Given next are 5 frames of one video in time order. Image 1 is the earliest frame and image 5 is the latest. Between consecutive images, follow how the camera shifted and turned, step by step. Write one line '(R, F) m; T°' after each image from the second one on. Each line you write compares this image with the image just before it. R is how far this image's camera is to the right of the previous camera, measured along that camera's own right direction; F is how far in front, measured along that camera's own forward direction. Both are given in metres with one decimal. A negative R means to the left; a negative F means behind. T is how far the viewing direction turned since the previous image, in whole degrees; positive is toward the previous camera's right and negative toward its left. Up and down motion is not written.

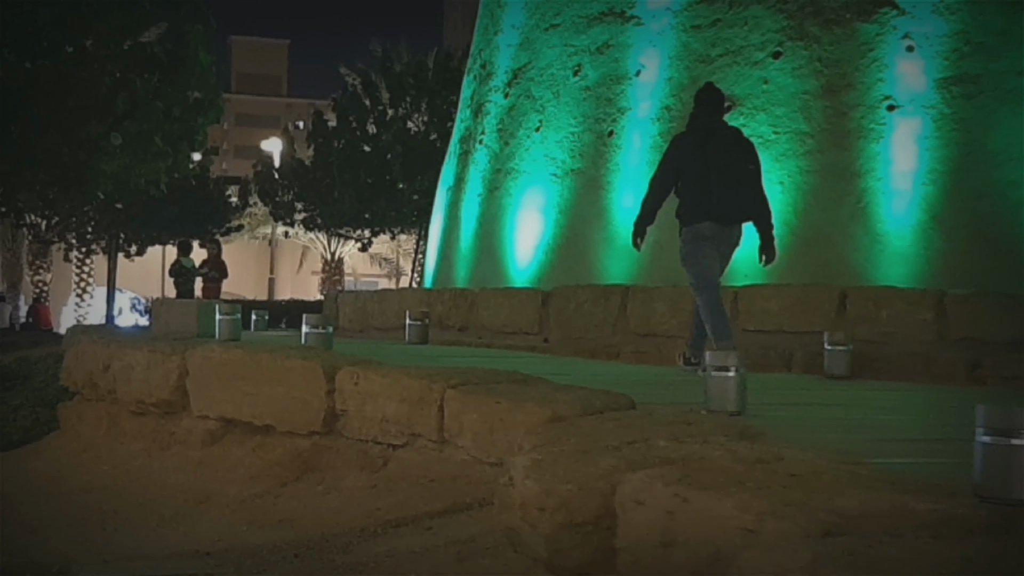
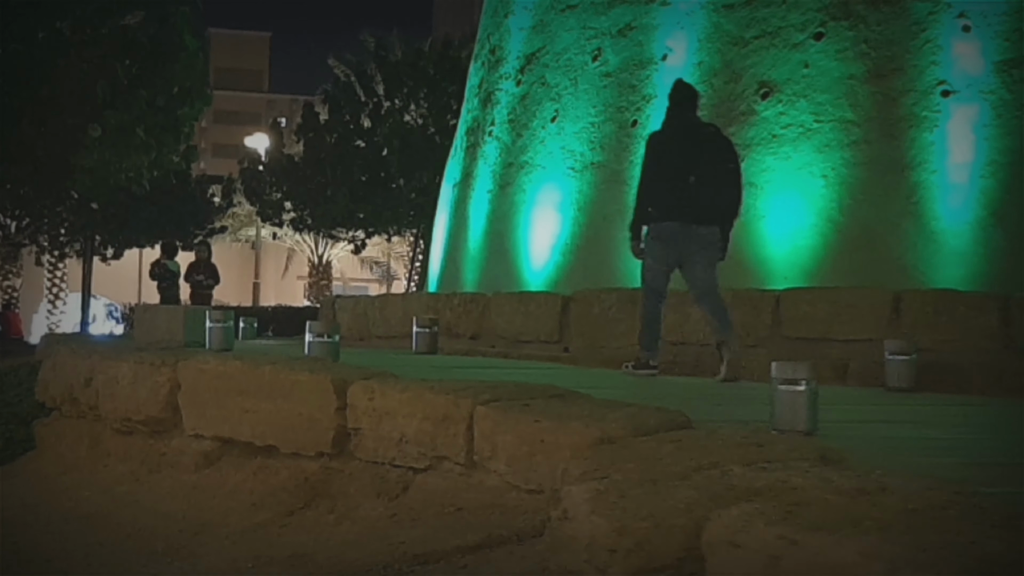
(-0.3, +0.6) m; +1°
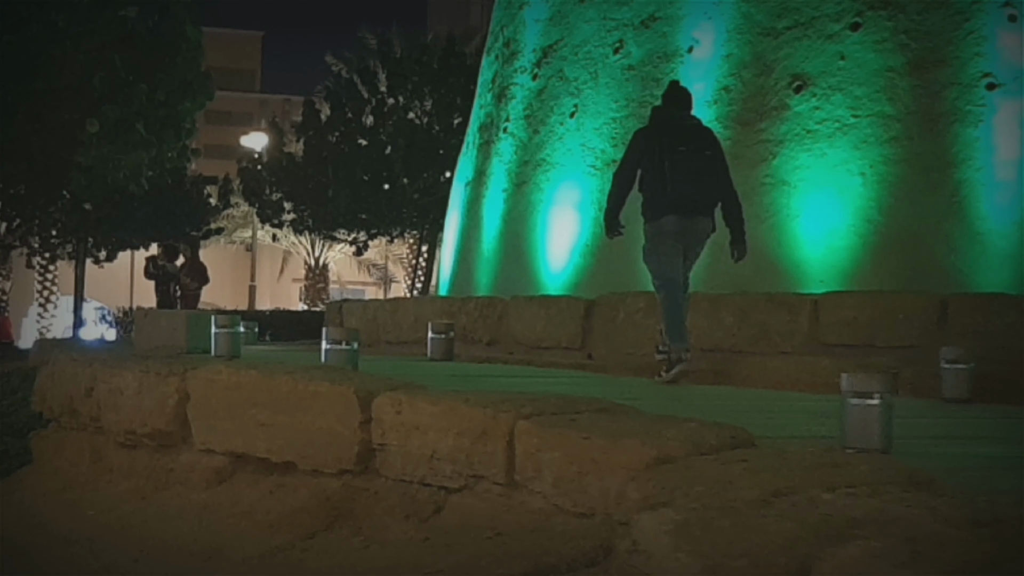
(-0.3, +0.4) m; 0°
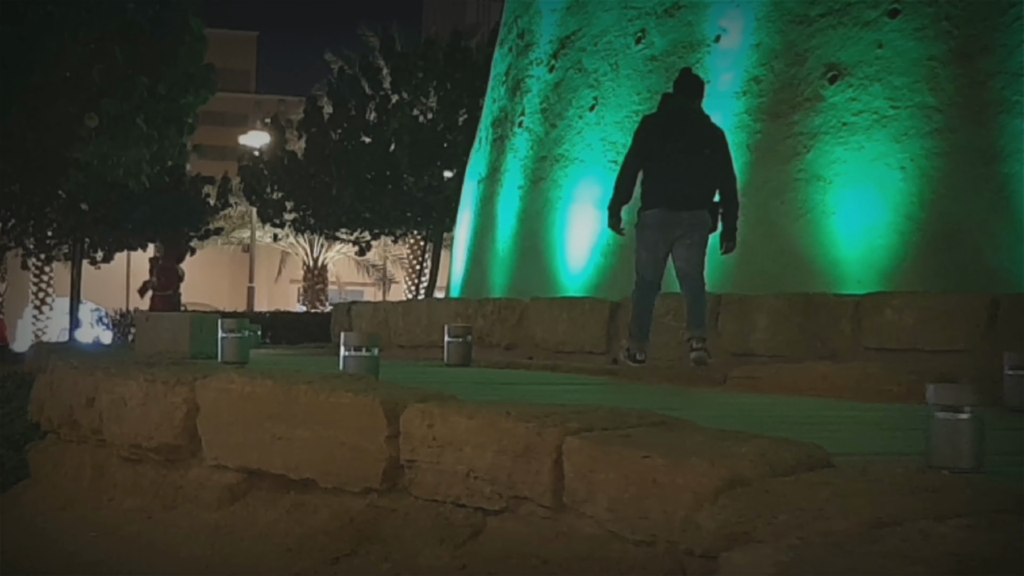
(-0.2, +0.4) m; 0°
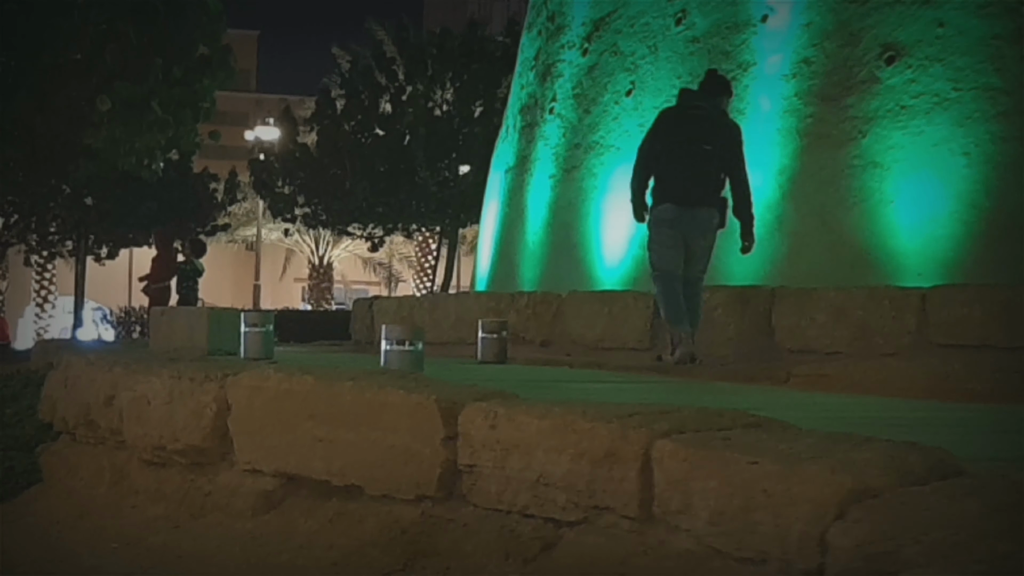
(-0.4, +0.4) m; 0°
